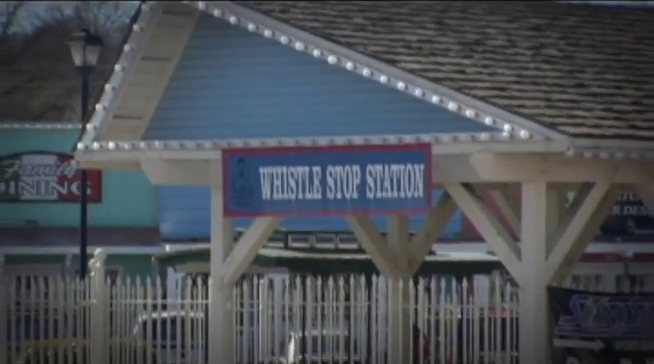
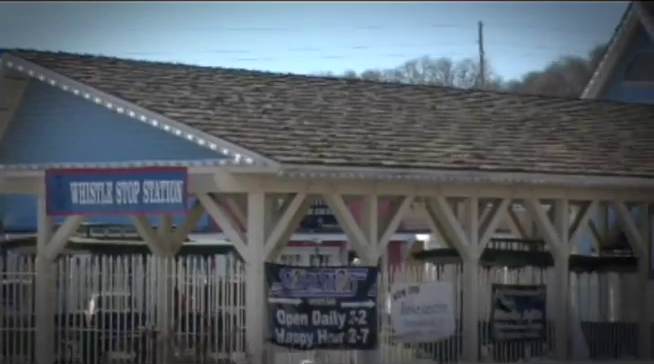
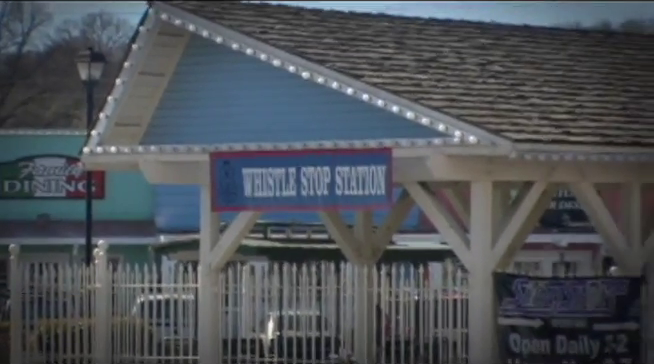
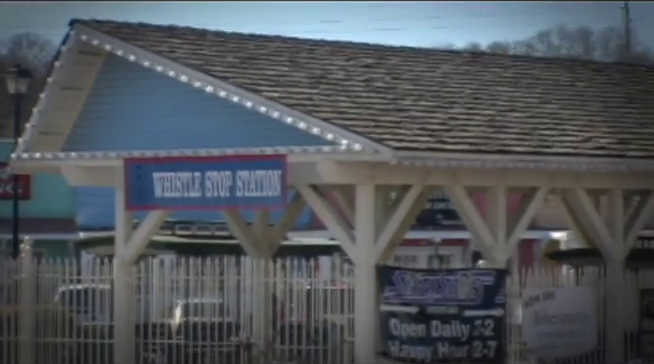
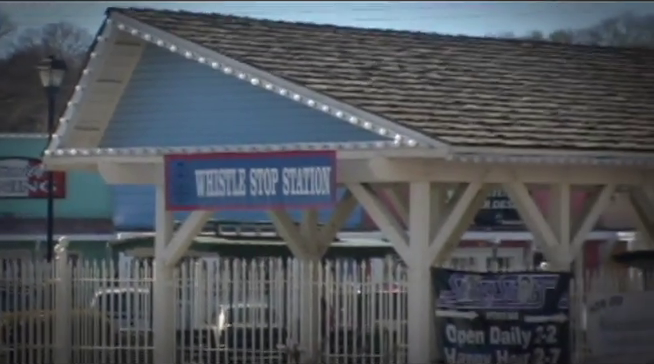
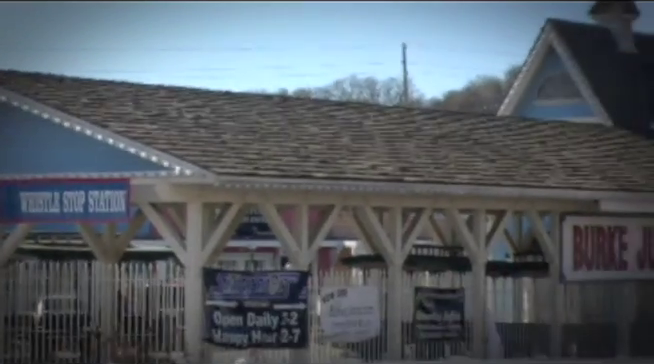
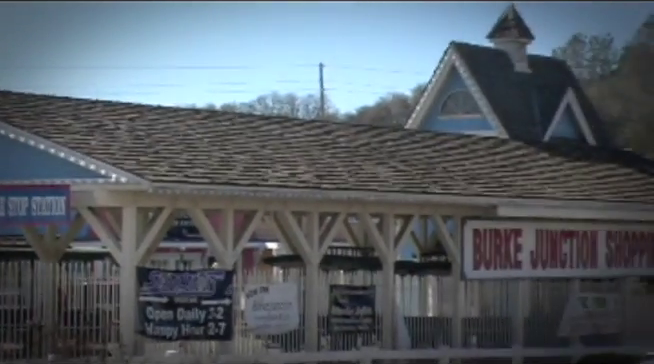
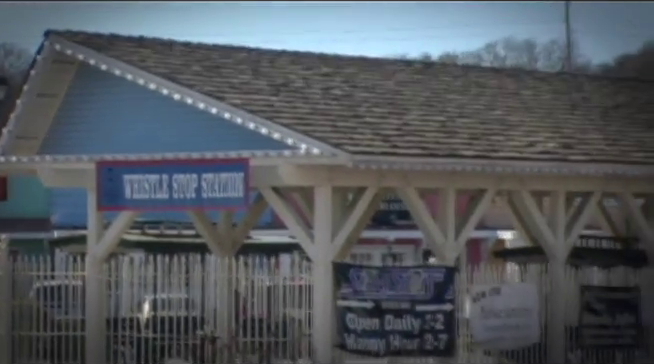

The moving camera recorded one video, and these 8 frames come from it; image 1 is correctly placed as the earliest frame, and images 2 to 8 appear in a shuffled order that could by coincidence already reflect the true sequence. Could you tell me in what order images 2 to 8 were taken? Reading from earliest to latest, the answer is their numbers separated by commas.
3, 5, 4, 8, 2, 6, 7
